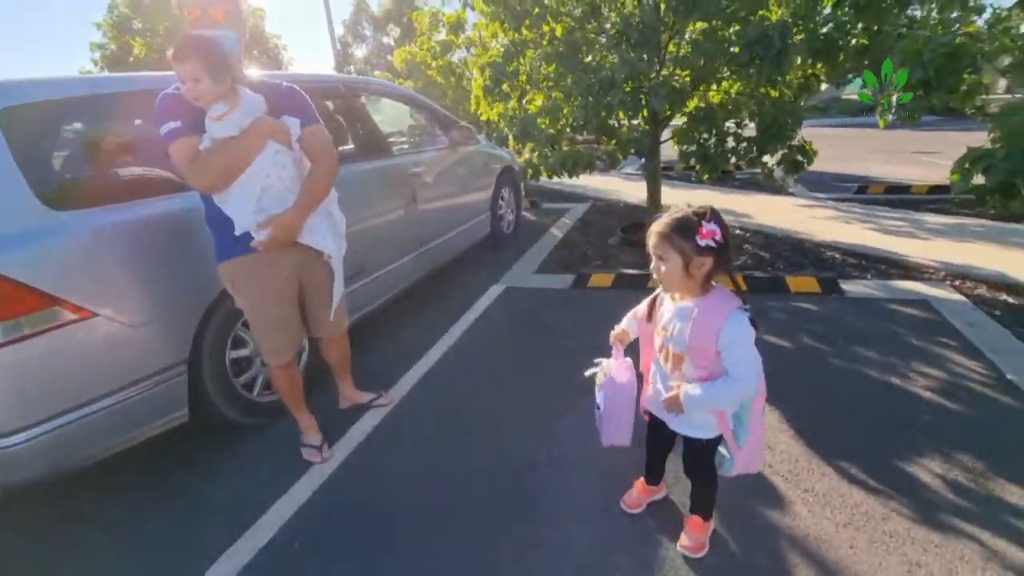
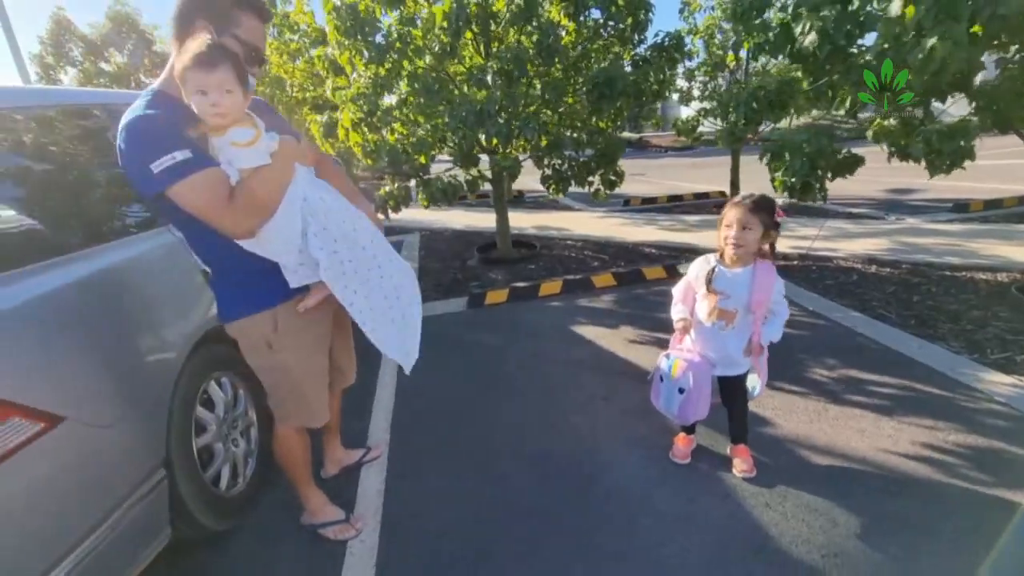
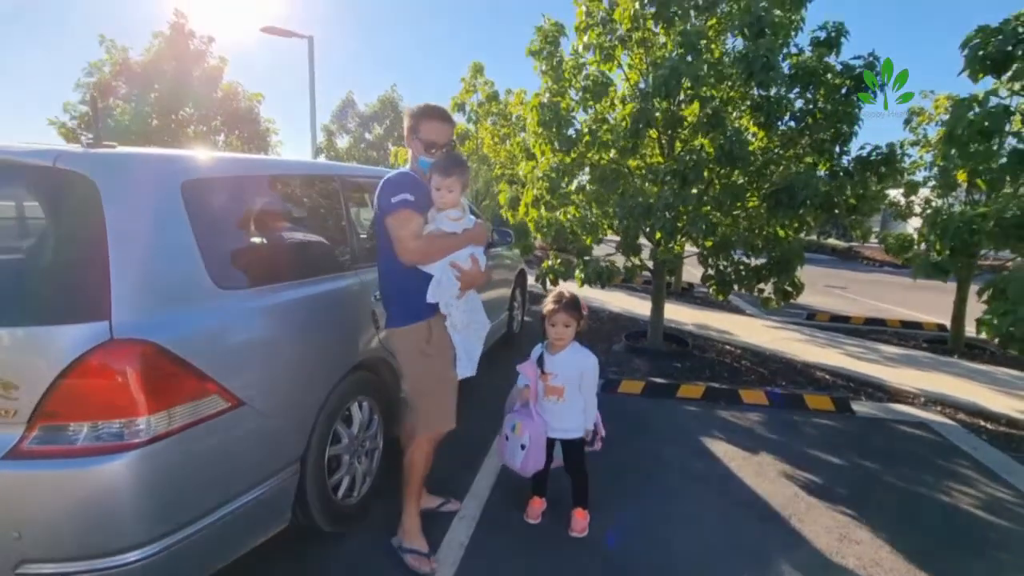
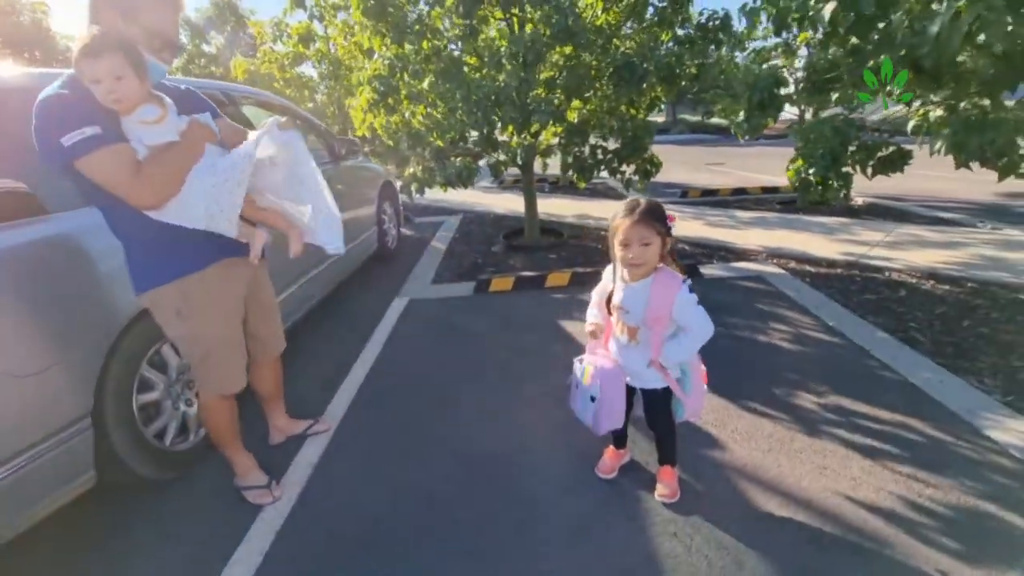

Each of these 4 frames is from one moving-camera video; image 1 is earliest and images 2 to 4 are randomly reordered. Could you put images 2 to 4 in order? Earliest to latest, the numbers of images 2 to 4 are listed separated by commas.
4, 2, 3
